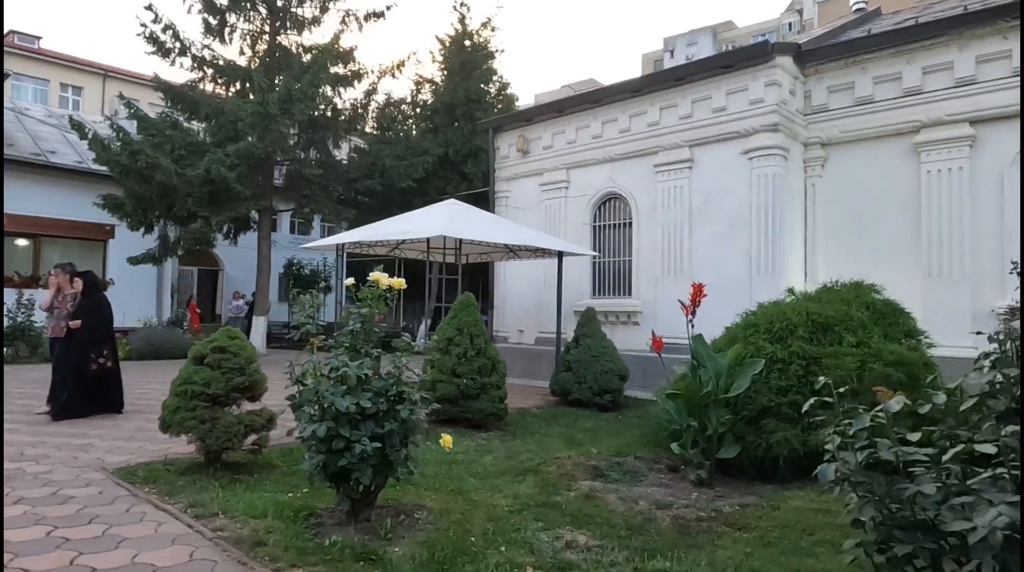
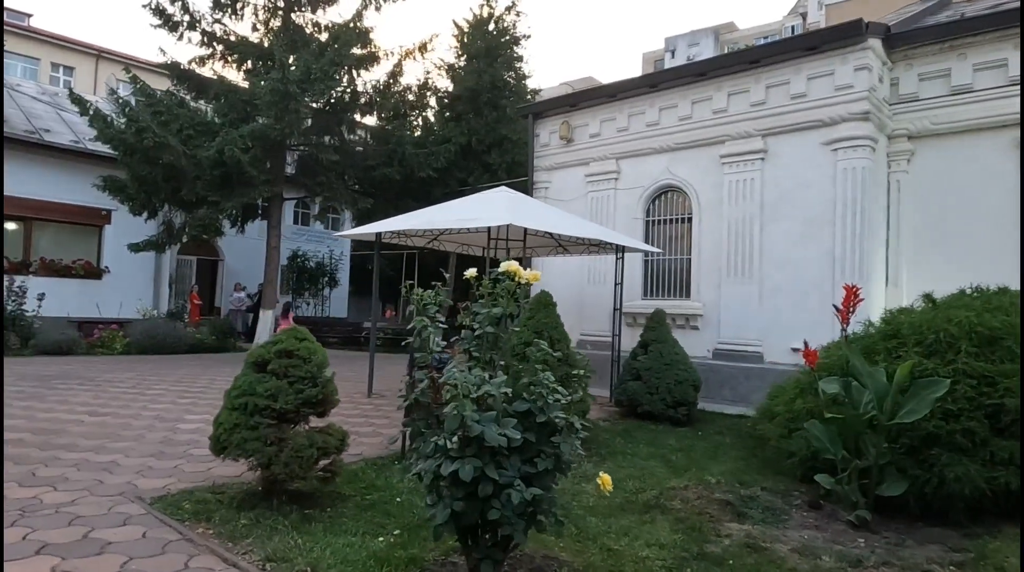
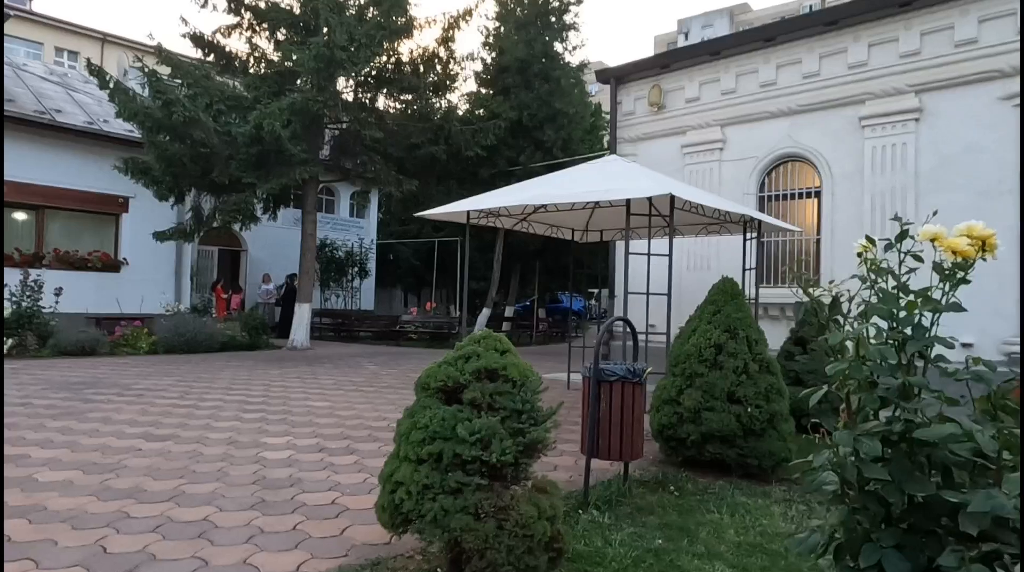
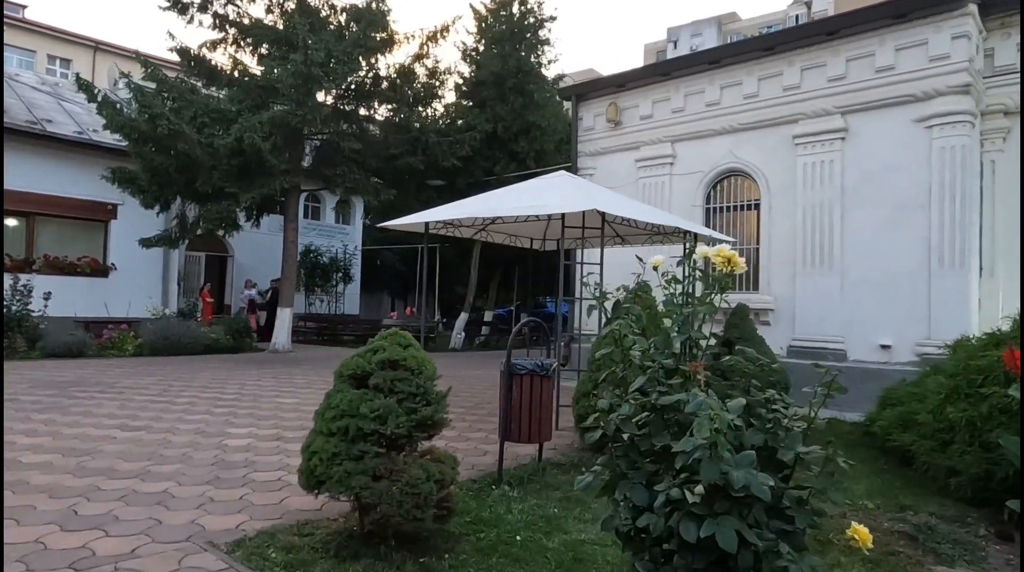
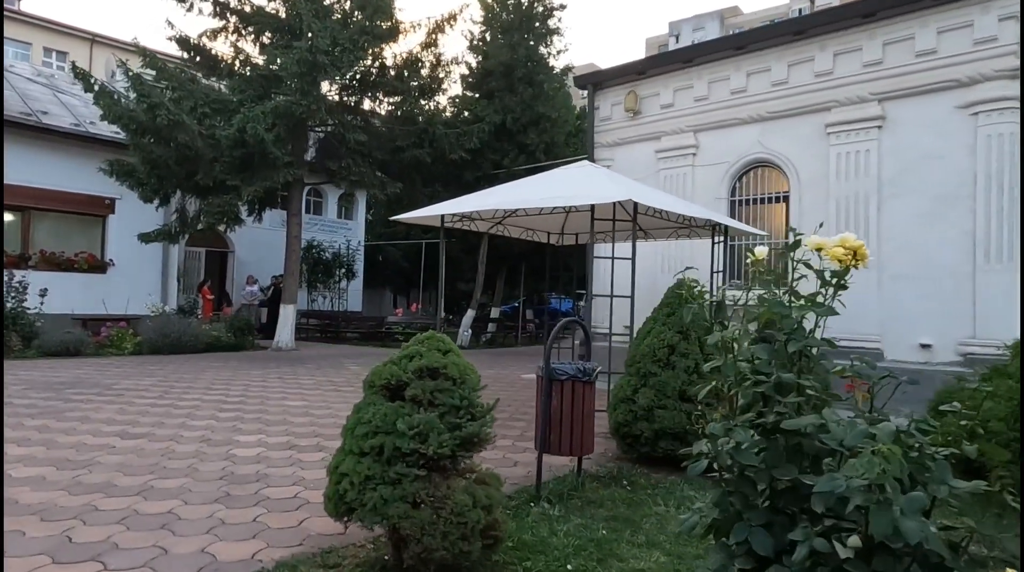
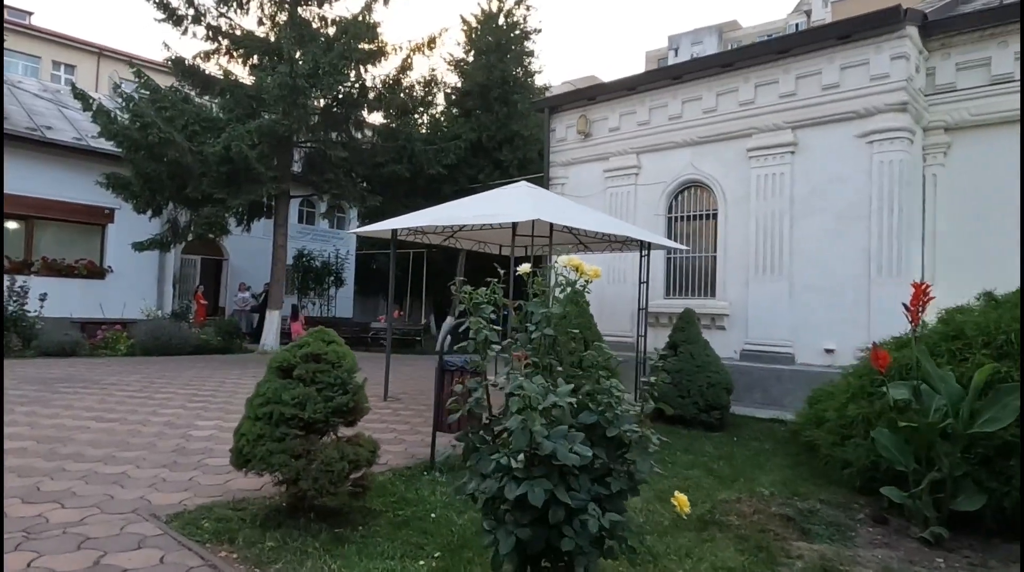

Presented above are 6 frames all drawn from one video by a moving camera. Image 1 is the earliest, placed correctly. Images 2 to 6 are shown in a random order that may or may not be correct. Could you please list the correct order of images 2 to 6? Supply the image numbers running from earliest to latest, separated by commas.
2, 6, 4, 5, 3
